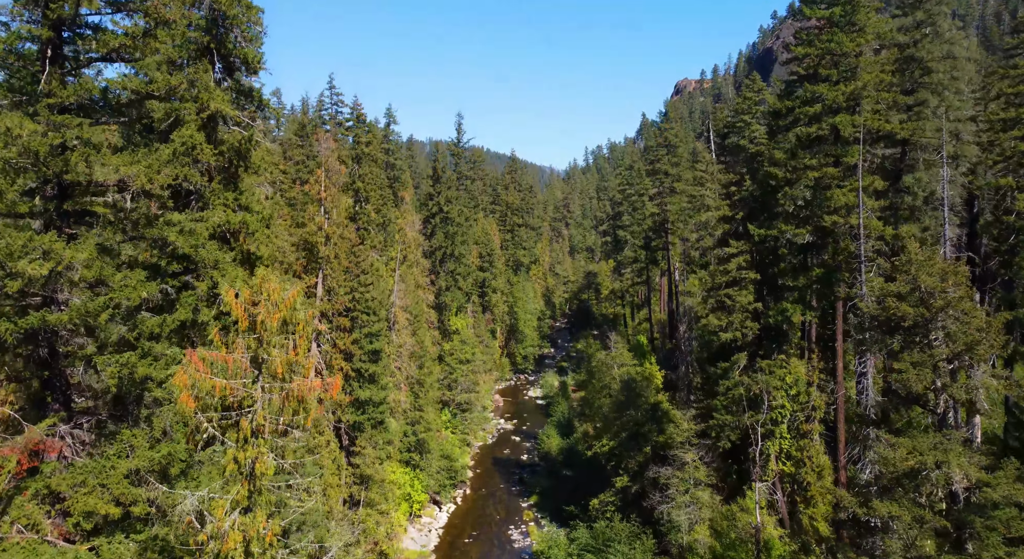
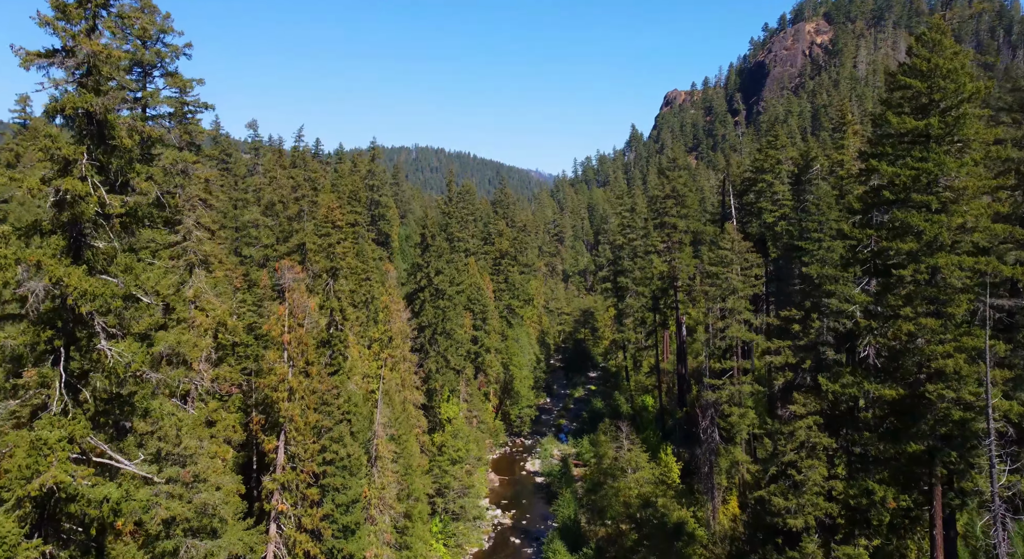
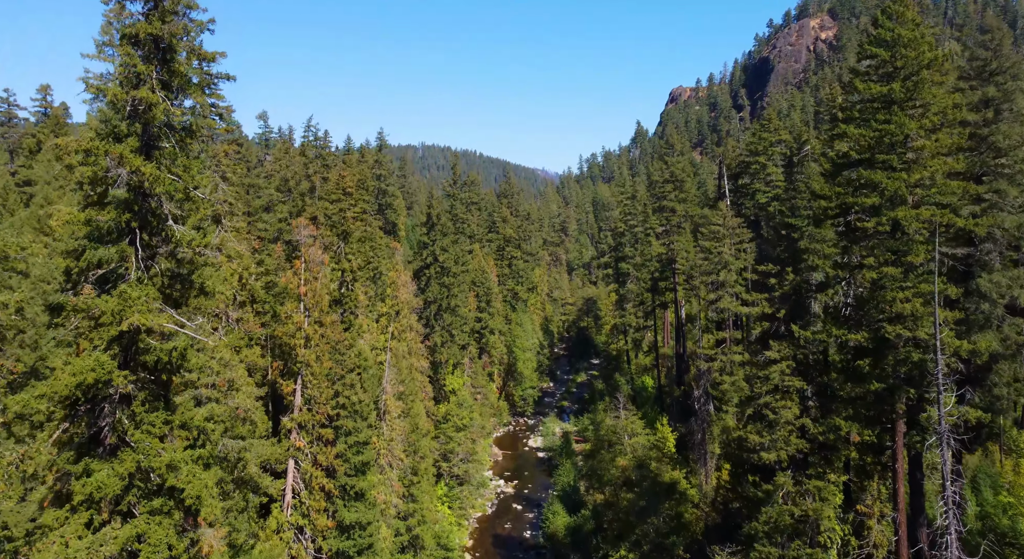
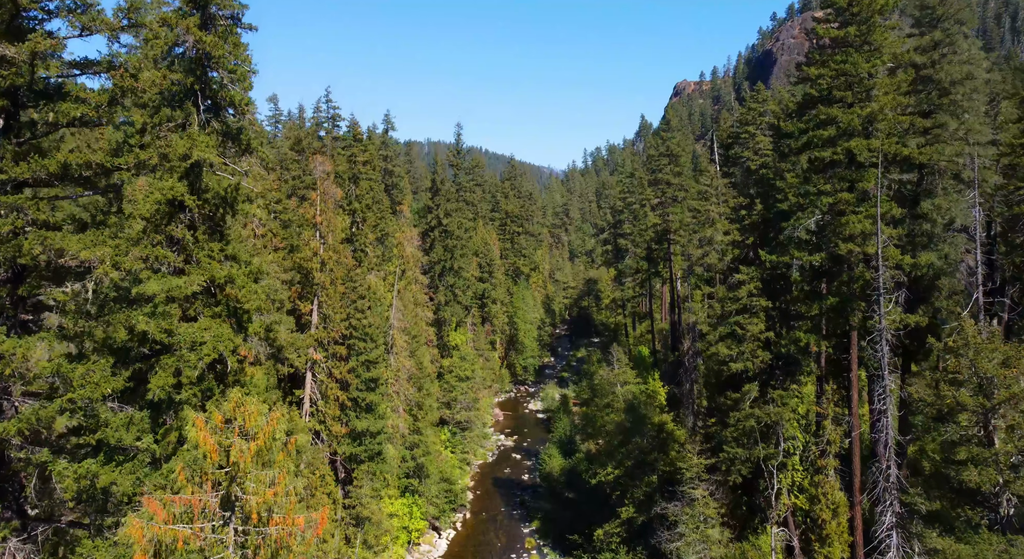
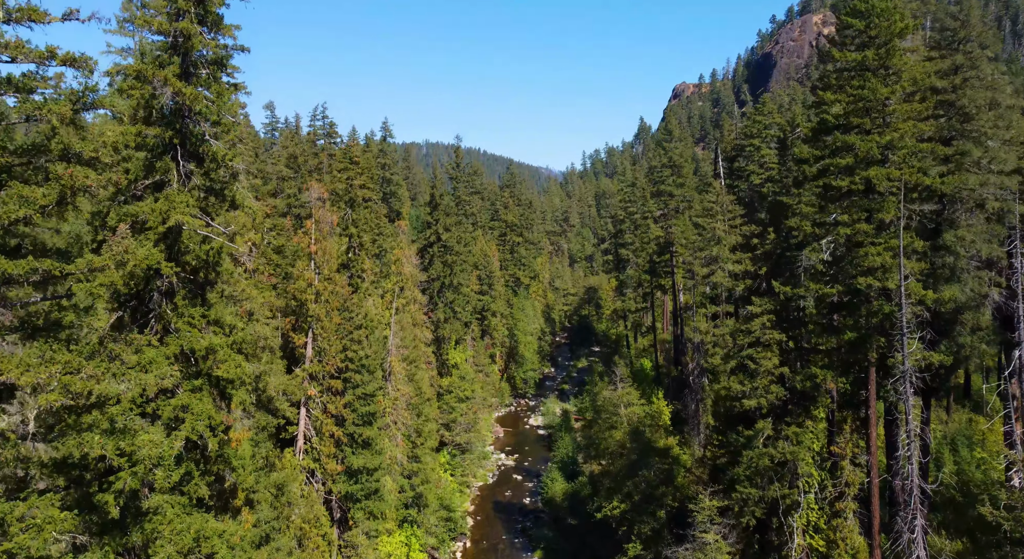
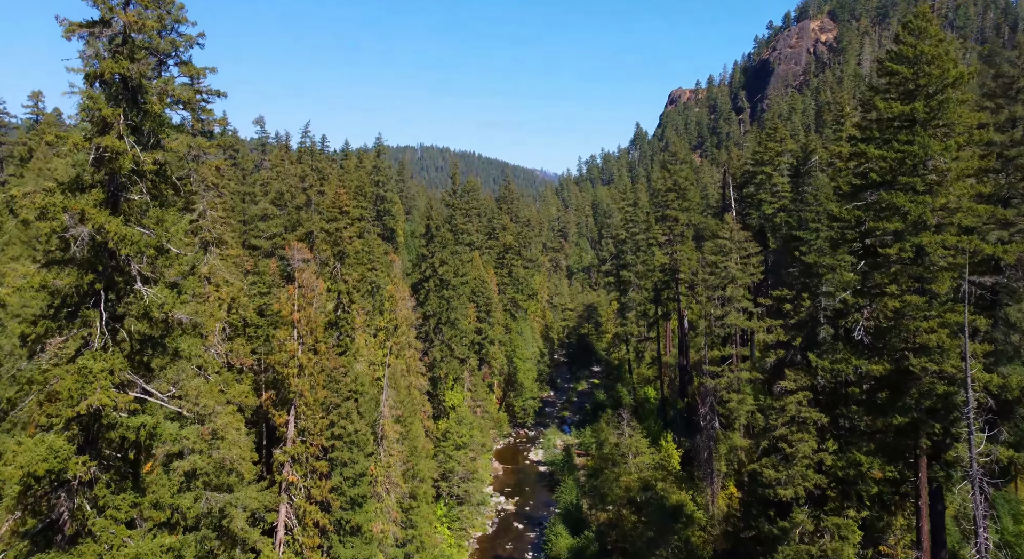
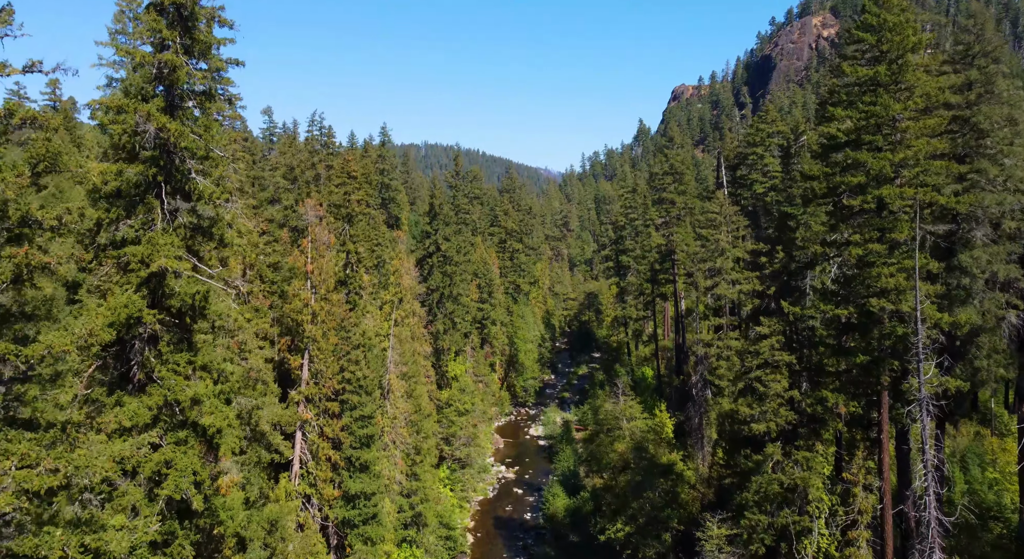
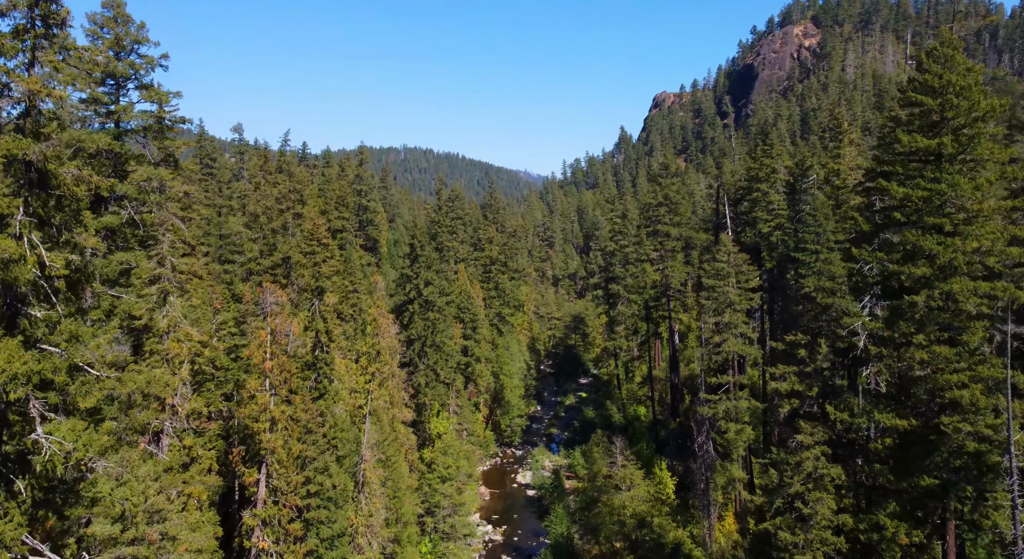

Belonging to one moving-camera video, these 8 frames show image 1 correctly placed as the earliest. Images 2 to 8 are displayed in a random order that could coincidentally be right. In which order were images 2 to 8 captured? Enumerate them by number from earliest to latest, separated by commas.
4, 5, 7, 3, 6, 2, 8
